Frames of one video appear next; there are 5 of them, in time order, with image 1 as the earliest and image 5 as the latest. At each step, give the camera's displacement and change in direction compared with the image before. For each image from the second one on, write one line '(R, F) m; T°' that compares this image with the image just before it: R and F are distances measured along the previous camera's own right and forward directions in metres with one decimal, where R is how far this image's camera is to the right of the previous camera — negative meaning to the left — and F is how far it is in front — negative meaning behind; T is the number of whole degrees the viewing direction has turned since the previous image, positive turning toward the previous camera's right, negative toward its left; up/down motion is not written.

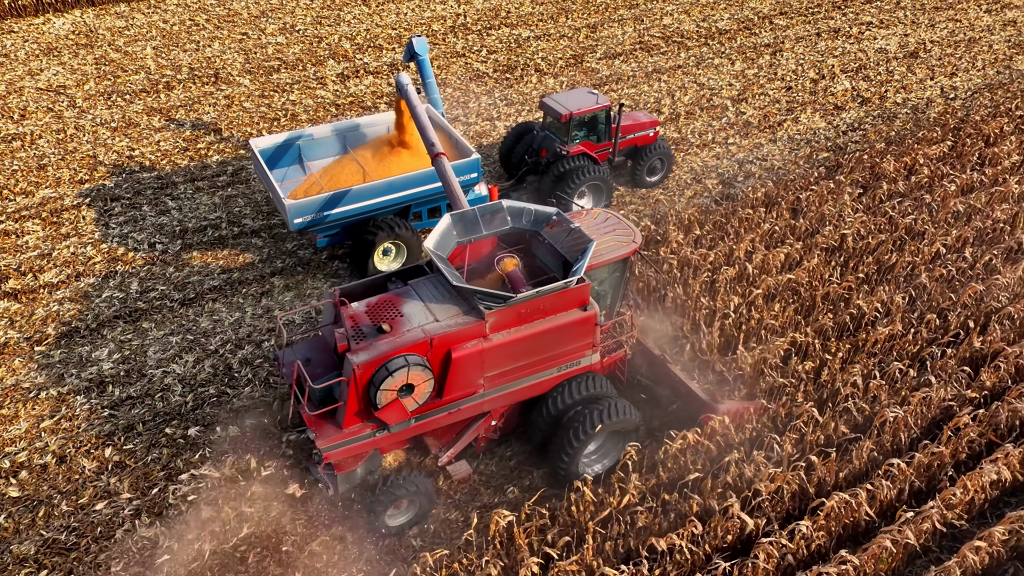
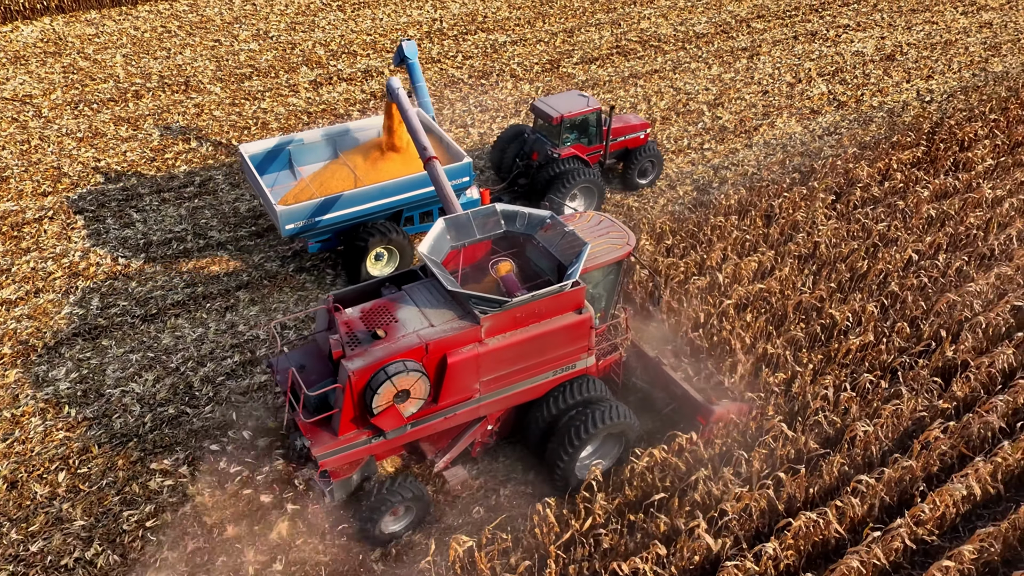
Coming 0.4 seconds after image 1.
(+0.2, +0.1) m; +1°
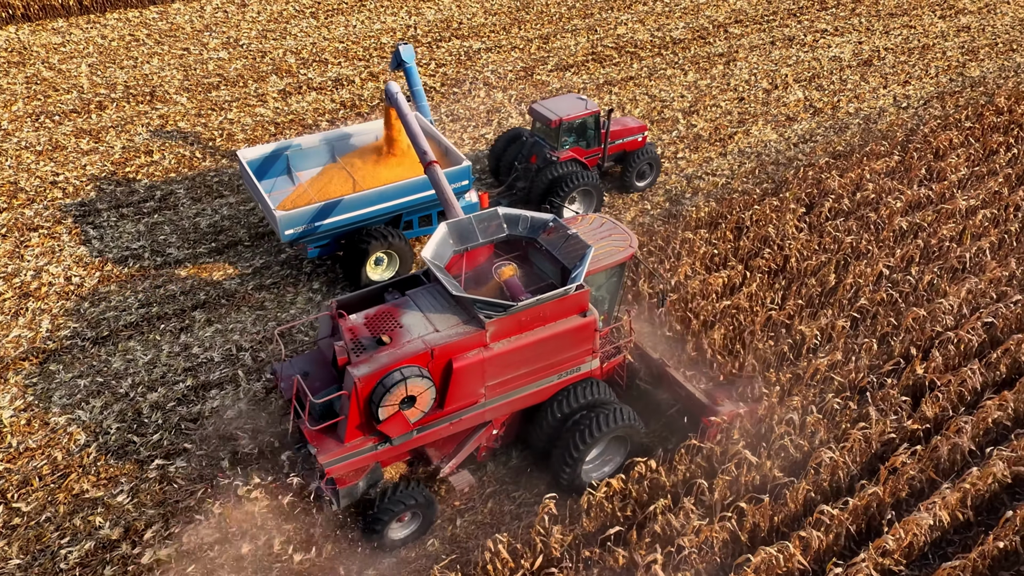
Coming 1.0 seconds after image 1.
(+0.3, +0.2) m; +1°
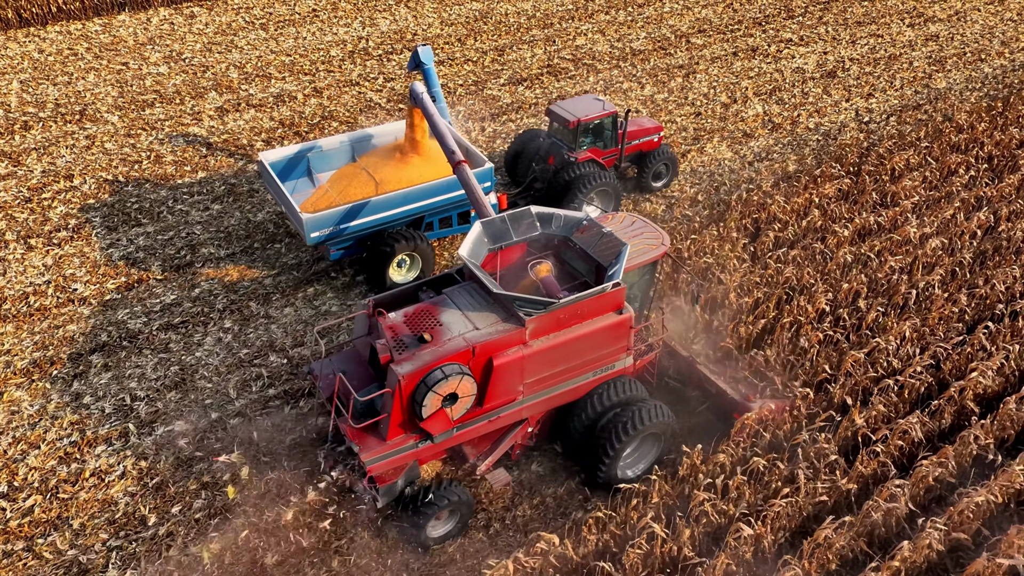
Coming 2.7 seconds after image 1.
(+0.7, +0.5) m; +1°
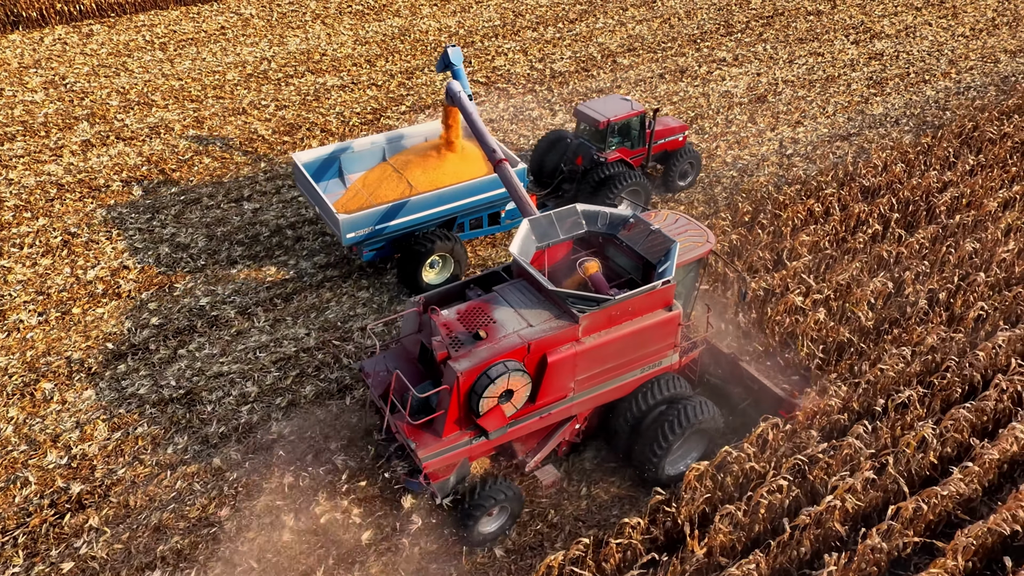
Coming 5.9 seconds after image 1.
(+1.6, +1.0) m; 0°
